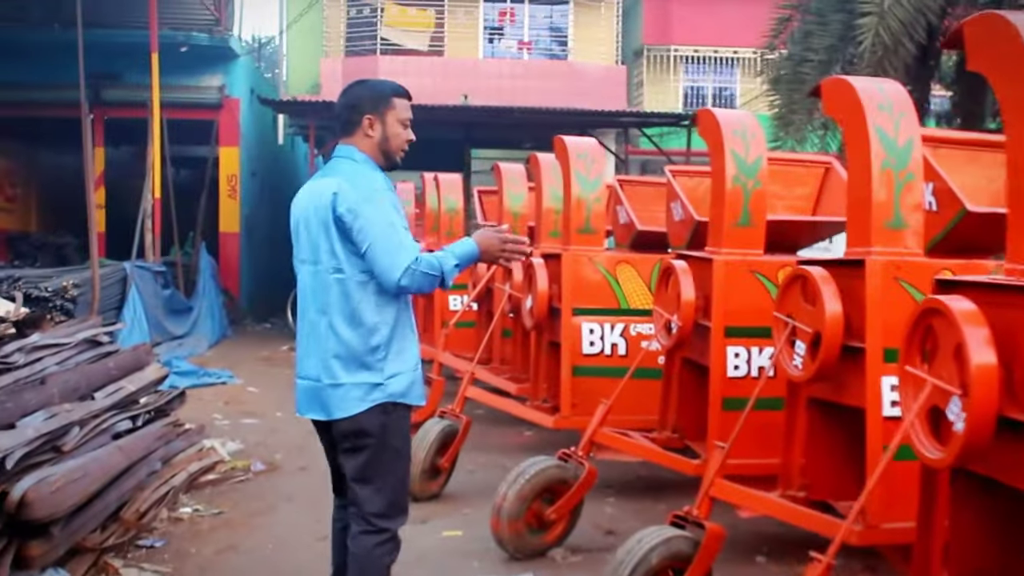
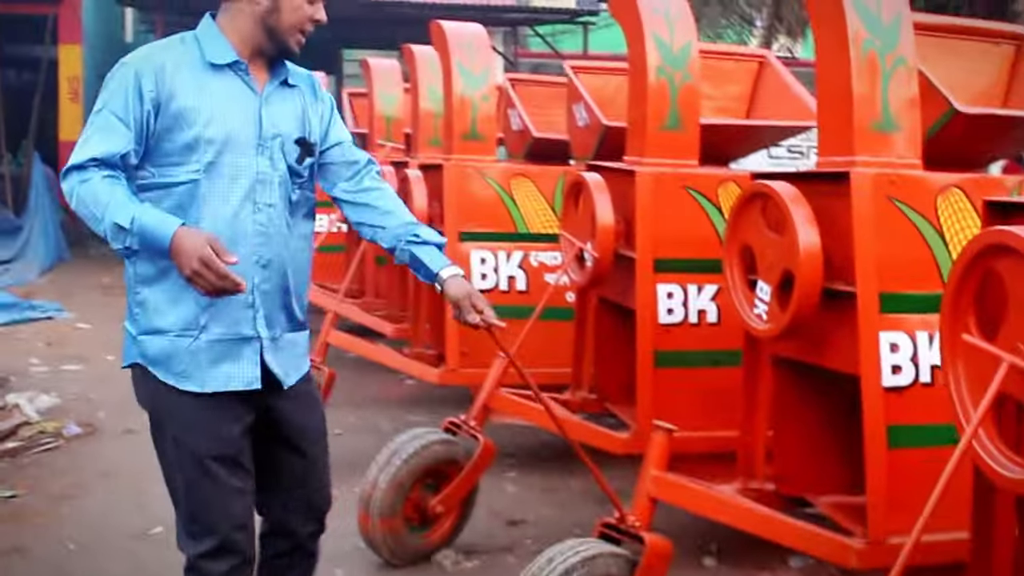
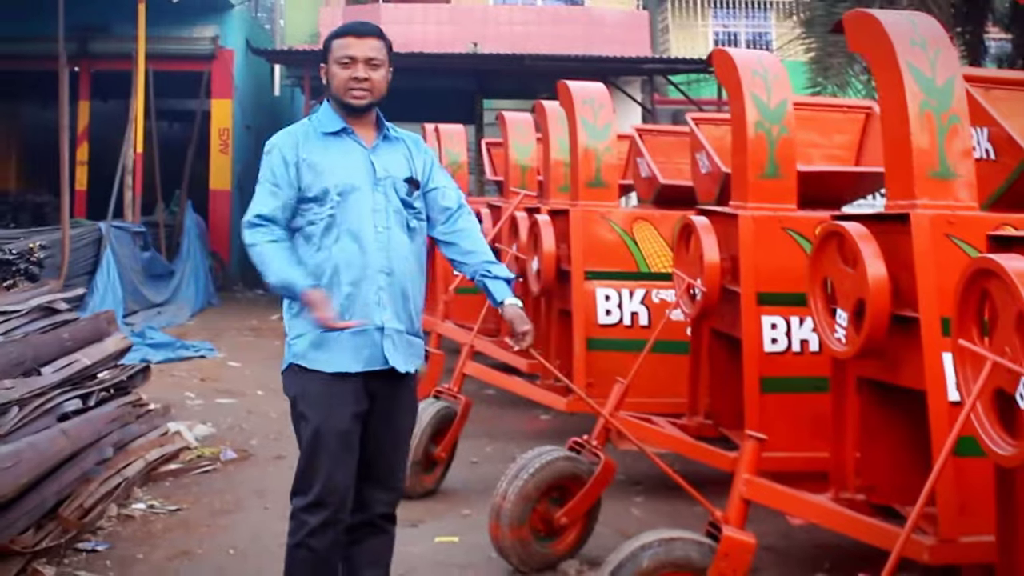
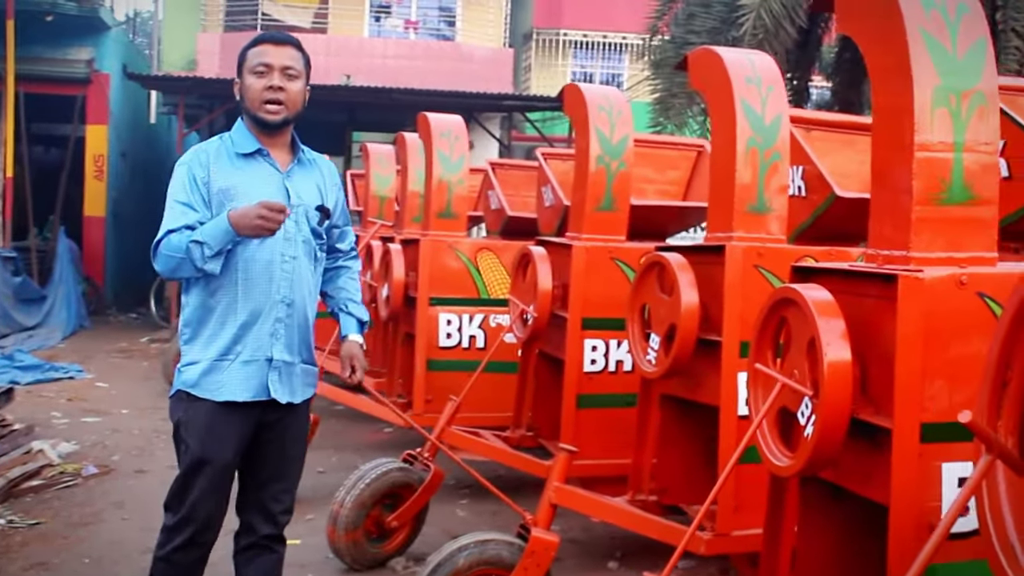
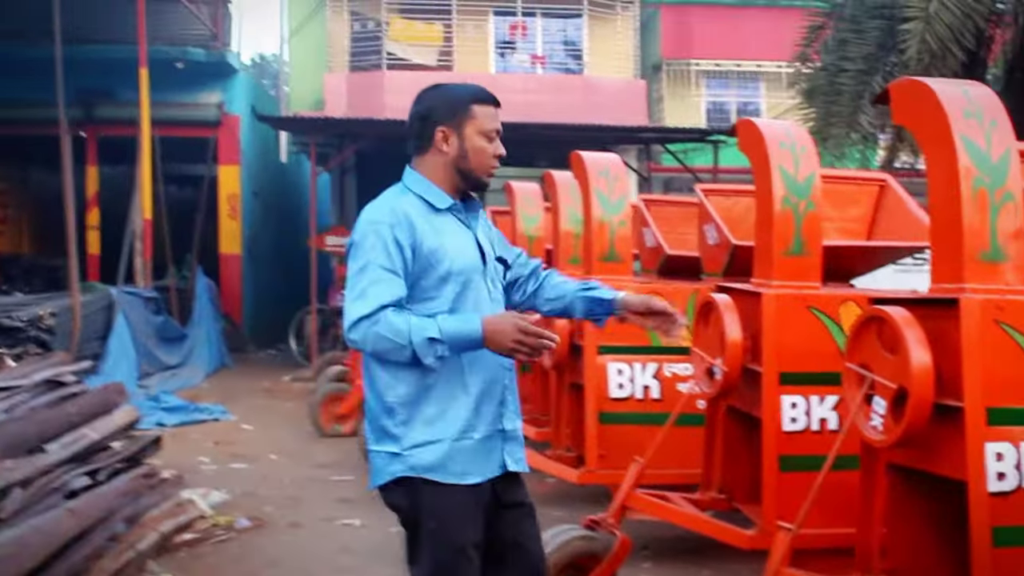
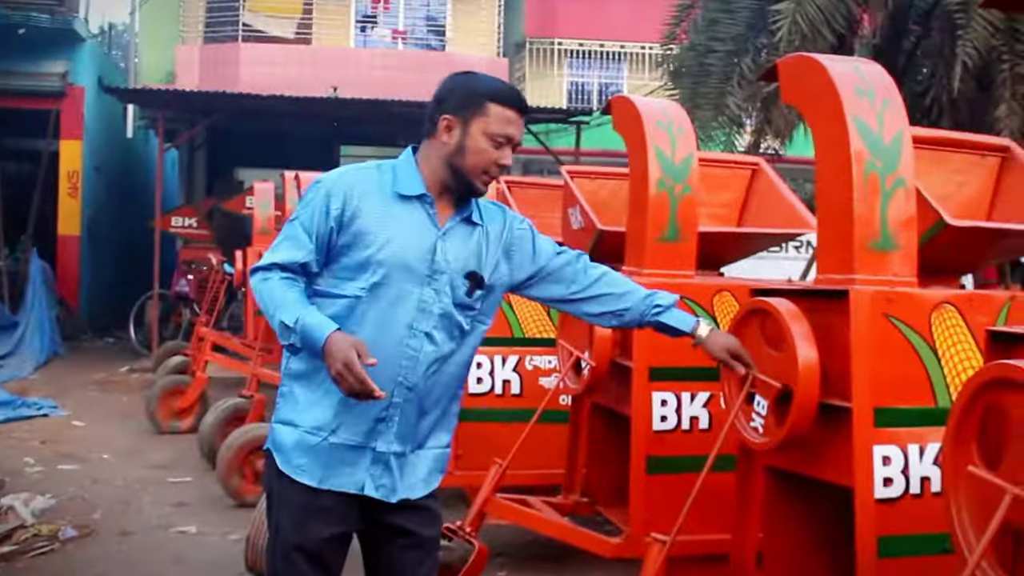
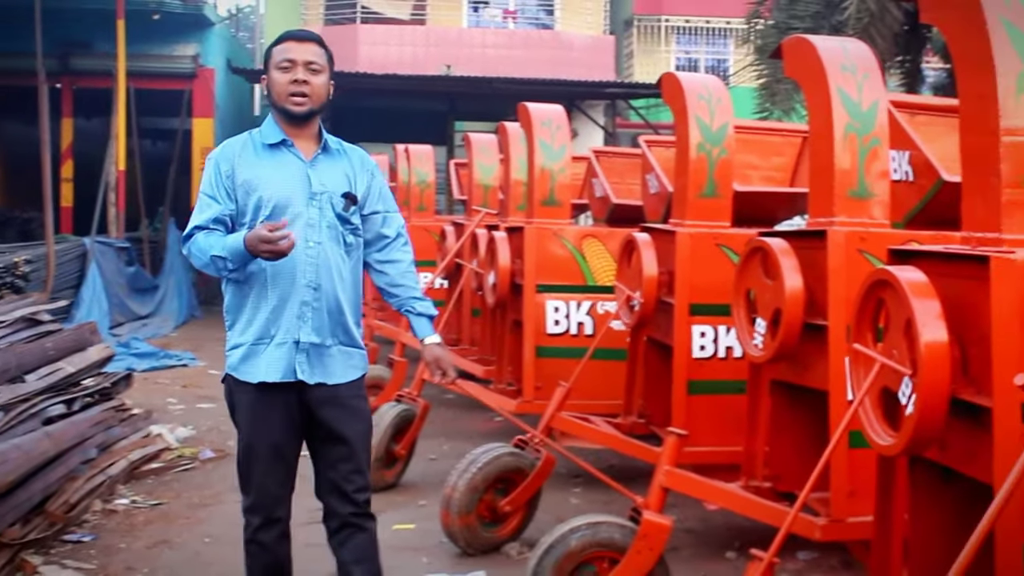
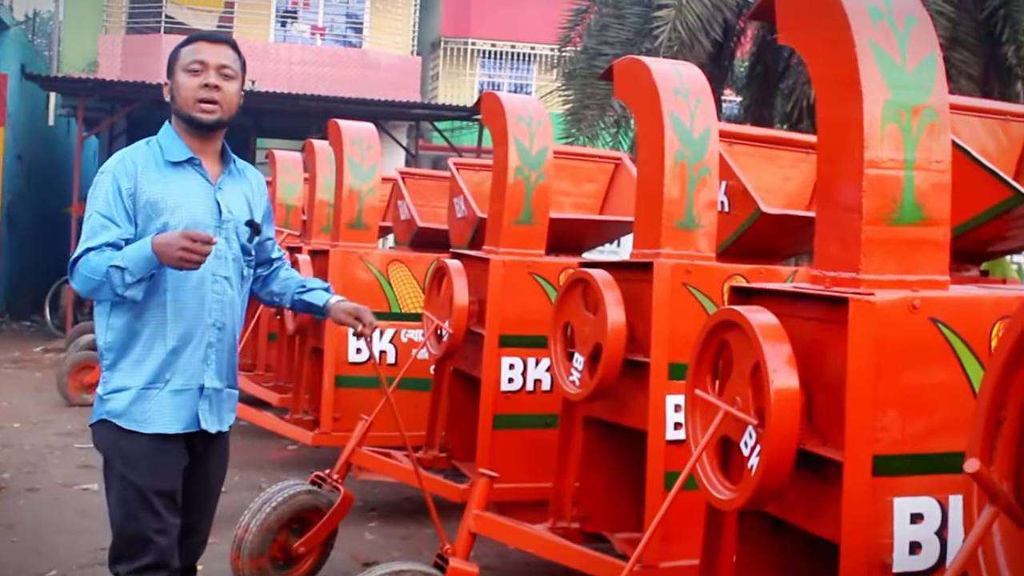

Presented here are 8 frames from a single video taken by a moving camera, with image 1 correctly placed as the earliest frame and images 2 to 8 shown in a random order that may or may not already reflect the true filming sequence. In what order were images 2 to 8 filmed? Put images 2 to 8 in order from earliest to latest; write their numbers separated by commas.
5, 6, 2, 3, 7, 4, 8
